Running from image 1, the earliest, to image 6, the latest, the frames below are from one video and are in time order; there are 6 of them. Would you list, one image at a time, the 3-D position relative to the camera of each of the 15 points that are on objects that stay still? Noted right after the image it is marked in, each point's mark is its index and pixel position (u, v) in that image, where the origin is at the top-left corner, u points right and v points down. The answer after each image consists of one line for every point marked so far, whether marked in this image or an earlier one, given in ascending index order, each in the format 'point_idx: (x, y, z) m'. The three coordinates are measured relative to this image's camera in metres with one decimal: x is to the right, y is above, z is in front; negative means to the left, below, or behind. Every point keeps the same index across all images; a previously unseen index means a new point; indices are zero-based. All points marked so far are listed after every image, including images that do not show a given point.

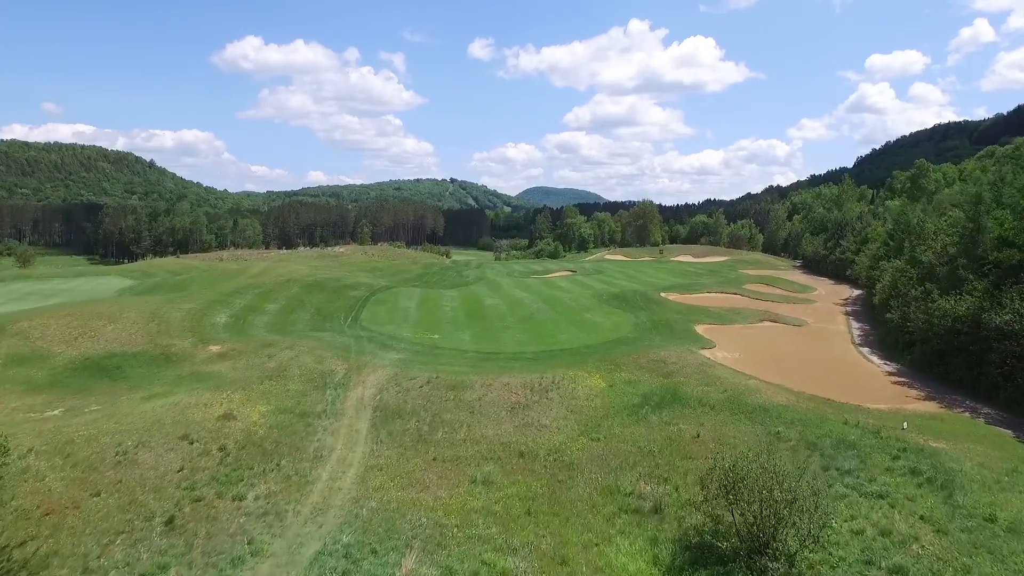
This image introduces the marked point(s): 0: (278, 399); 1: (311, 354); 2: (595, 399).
0: (-6.2, -2.9, +16.3) m
1: (-6.4, -2.1, +19.8) m
2: (+2.2, -2.9, +16.3) m
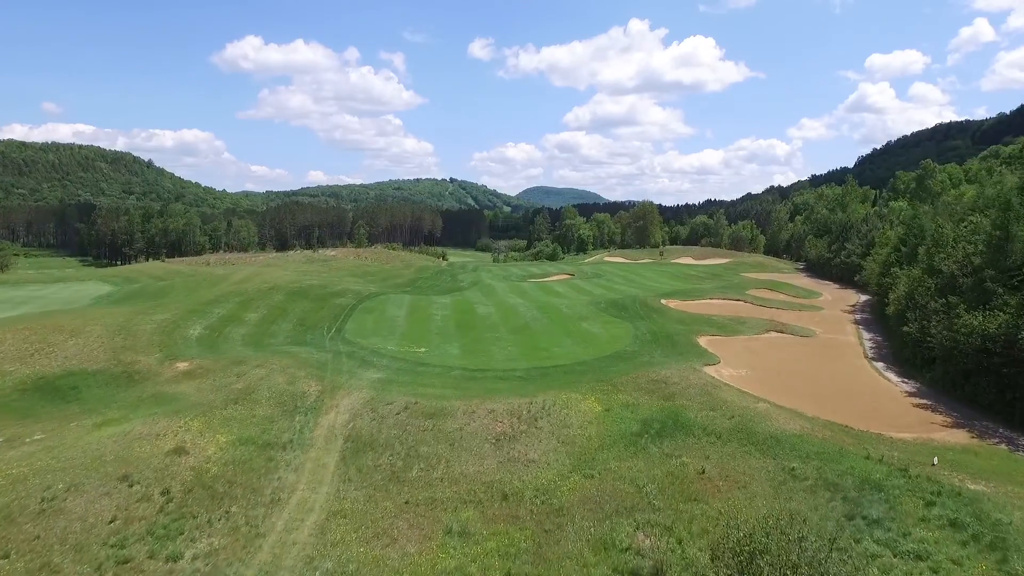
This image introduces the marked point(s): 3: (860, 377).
0: (-6.5, -3.3, +14.8) m
1: (-6.8, -2.5, +18.3) m
2: (+1.8, -3.3, +14.8) m
3: (+11.2, -2.9, +19.9) m
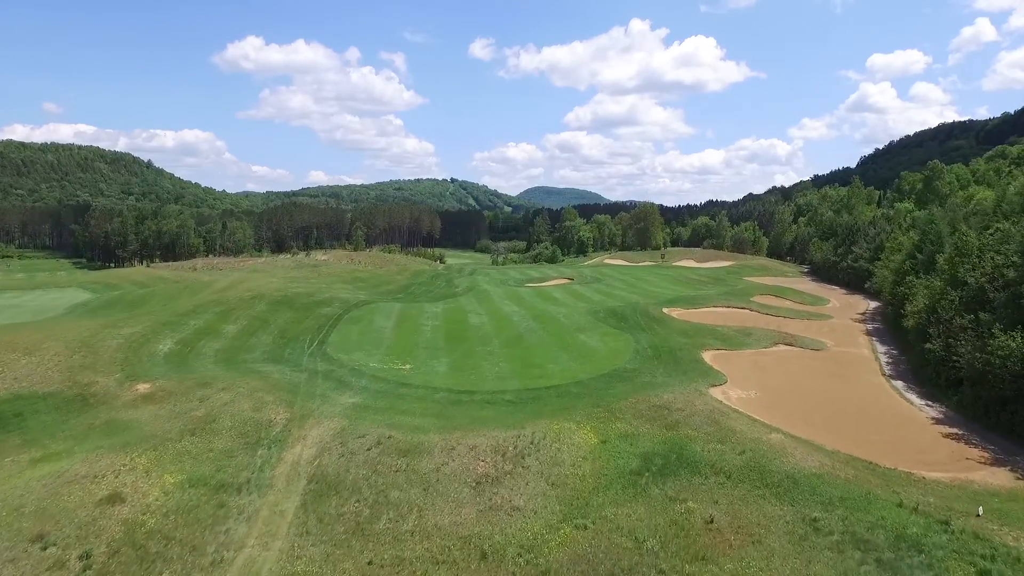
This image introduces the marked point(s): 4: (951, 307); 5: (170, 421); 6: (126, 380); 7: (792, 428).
0: (-6.8, -3.8, +13.3) m
1: (-7.1, -2.9, +16.8) m
2: (+1.5, -3.8, +13.2) m
3: (+10.9, -3.3, +18.3) m
4: (+13.7, -0.6, +19.4) m
5: (-8.5, -3.3, +15.4) m
6: (-11.5, -2.7, +18.5) m
7: (+7.1, -3.6, +15.7) m
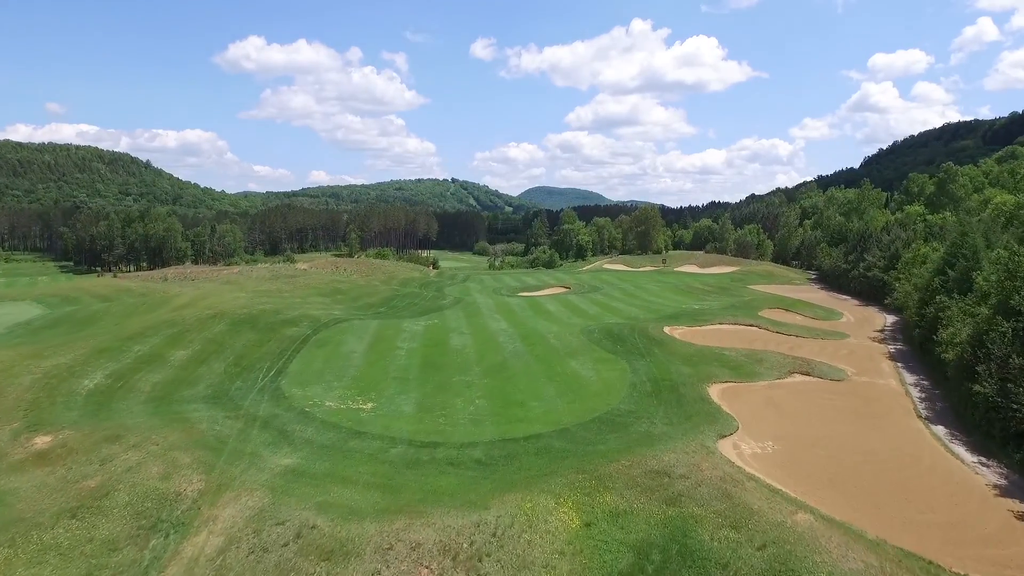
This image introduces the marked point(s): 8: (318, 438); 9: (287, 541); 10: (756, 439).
0: (-7.5, -4.6, +10.4) m
1: (-7.8, -3.8, +13.8) m
2: (+0.8, -4.6, +10.3) m
3: (+10.2, -4.1, +15.4) m
4: (+13.0, -1.4, +16.4) m
5: (-9.3, -4.2, +12.5) m
6: (-12.2, -3.6, +15.6) m
7: (+6.4, -4.4, +12.8) m
8: (-4.9, -3.8, +15.8) m
9: (-3.8, -4.3, +10.6) m
10: (+6.5, -3.9, +16.5) m
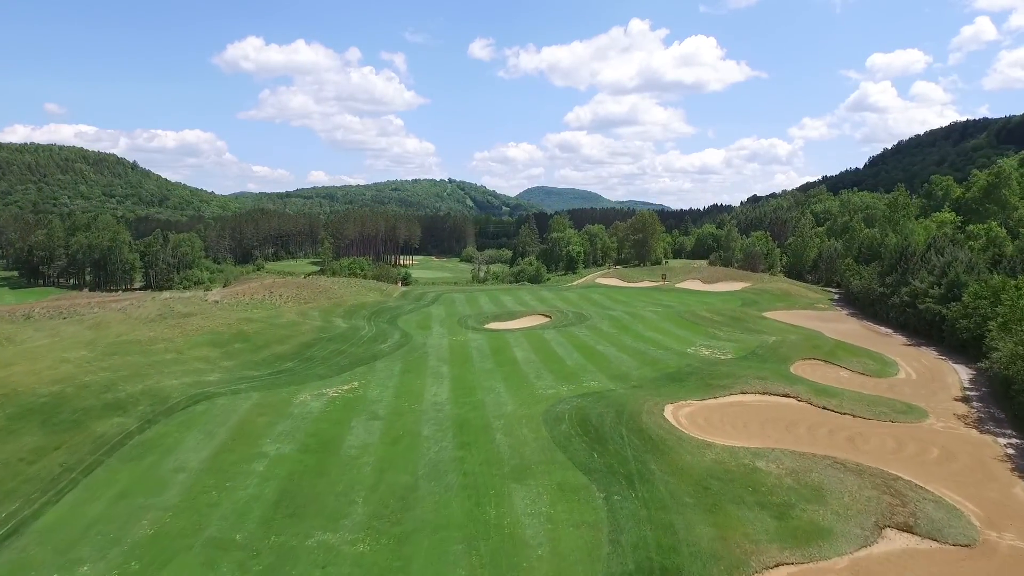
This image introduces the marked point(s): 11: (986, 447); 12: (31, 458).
0: (-9.8, -6.8, +0.9) m
1: (-10.1, -6.0, +4.4) m
2: (-1.5, -6.8, +0.8) m
3: (+7.9, -6.3, +5.9) m
4: (+10.7, -3.6, +7.0) m
5: (-11.5, -6.4, +3.0) m
6: (-14.5, -5.8, +6.1) m
7: (+4.1, -6.6, +3.3) m
8: (-7.2, -6.0, +6.3) m
9: (-6.1, -6.5, +1.1) m
10: (+4.3, -6.1, +7.1) m
11: (+14.6, -5.1, +19.2) m
12: (-13.1, -4.6, +17.0) m
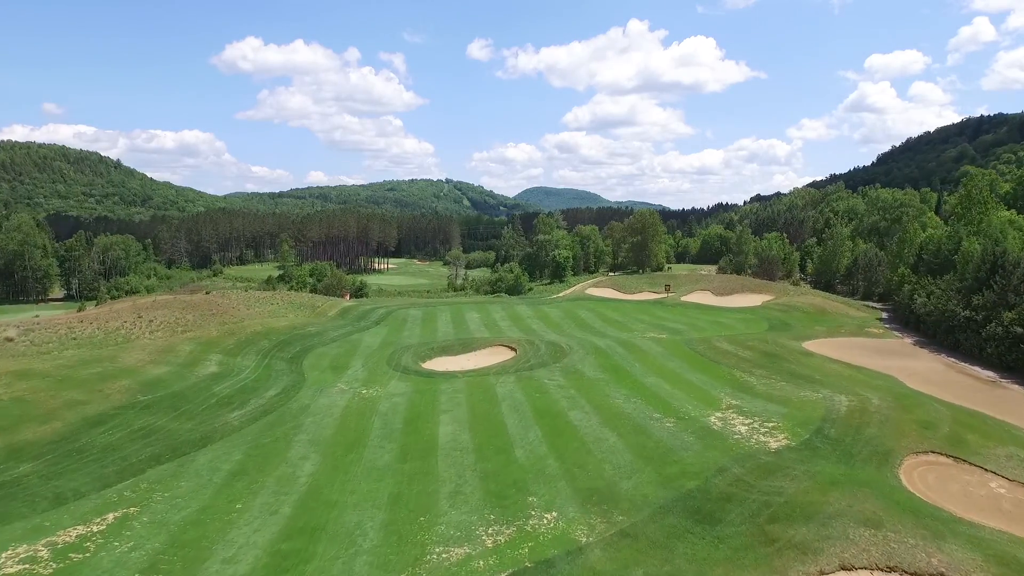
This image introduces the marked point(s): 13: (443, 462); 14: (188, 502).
0: (-12.4, -8.0, -11.6) m
1: (-12.7, -7.2, -8.1) m
2: (-4.1, -8.0, -11.6) m
3: (+5.3, -7.5, -6.5) m
4: (+8.1, -4.8, -5.4) m
5: (-14.1, -7.6, -9.4) m
6: (-17.1, -7.0, -6.4) m
7: (+1.5, -7.8, -9.1) m
8: (-9.8, -7.2, -6.1) m
9: (-8.7, -7.7, -11.3) m
10: (+1.7, -7.3, -5.4) m
11: (+12.0, -6.3, +6.8) m
12: (-15.7, -5.8, +4.5) m
13: (-1.9, -4.9, +18.5) m
14: (-8.1, -5.2, +15.9) m
